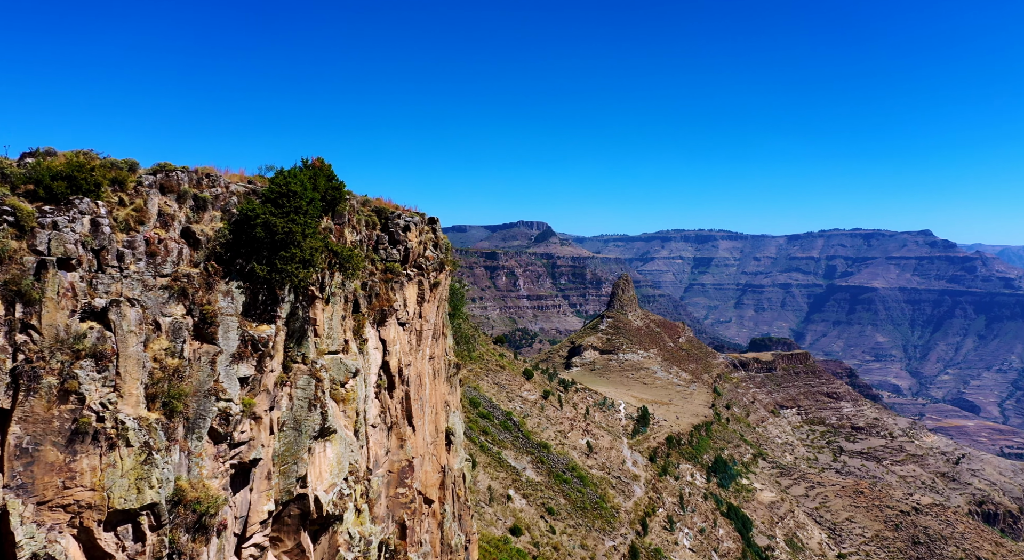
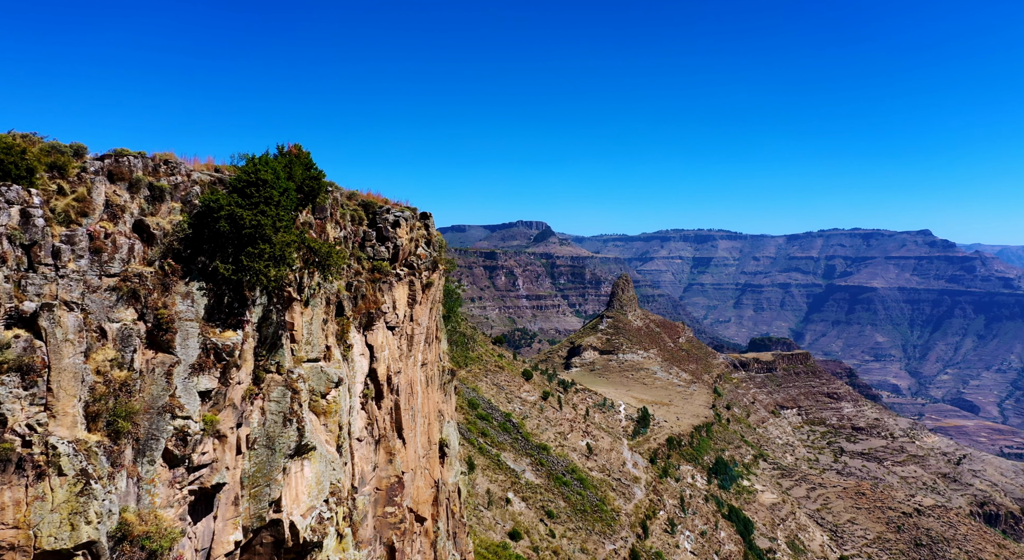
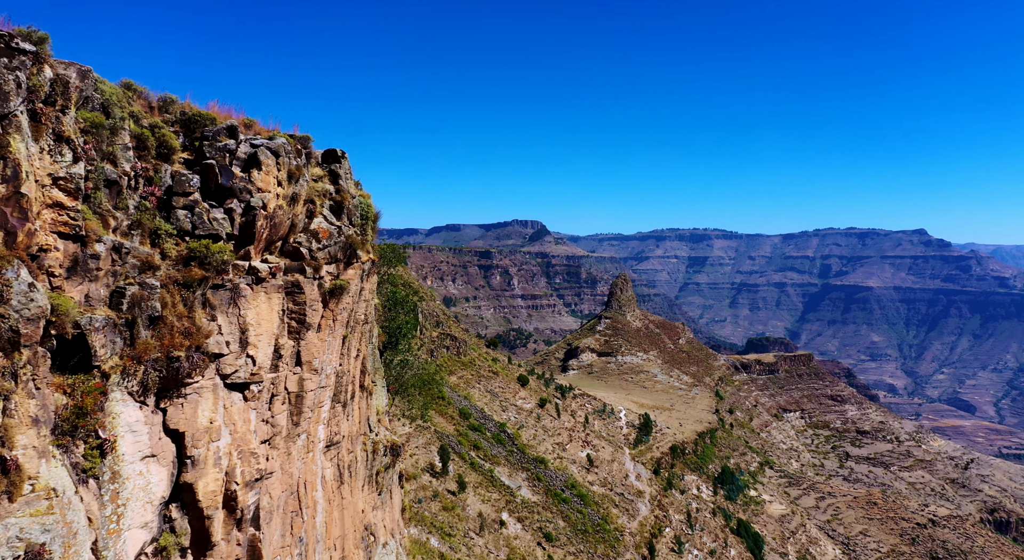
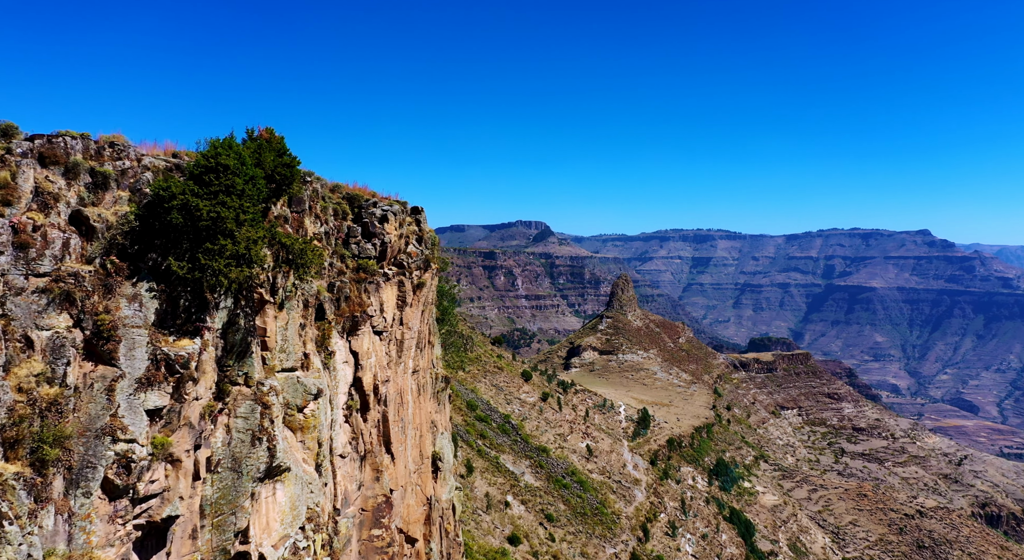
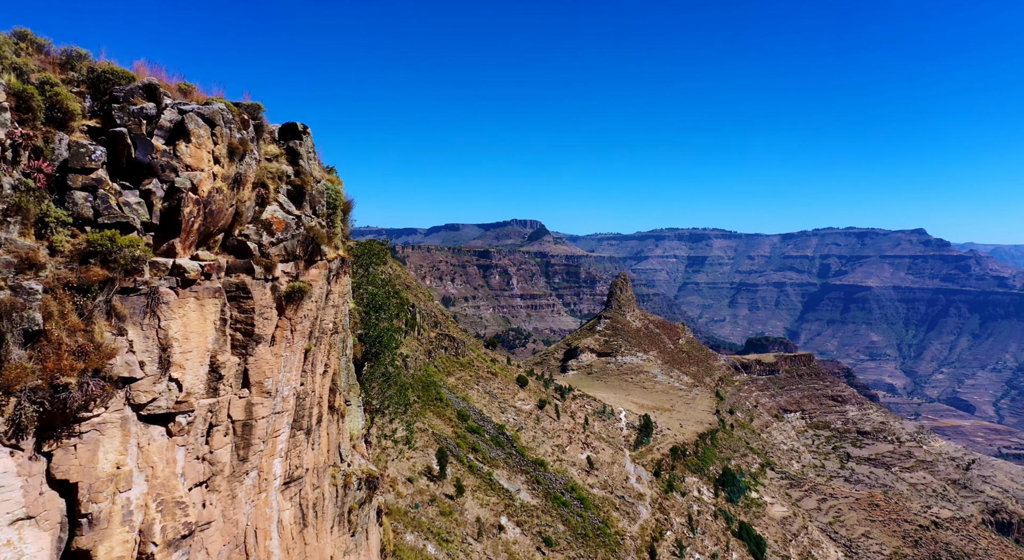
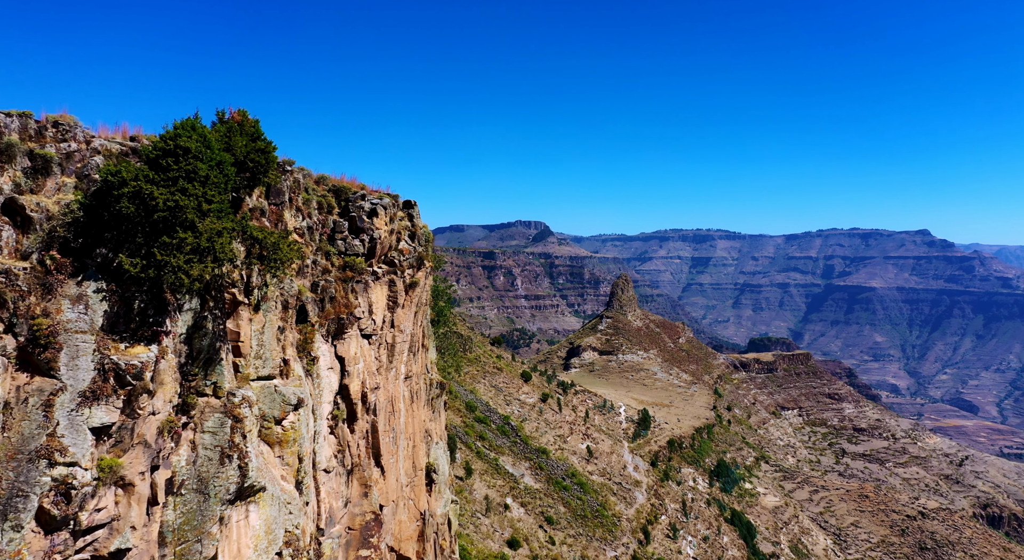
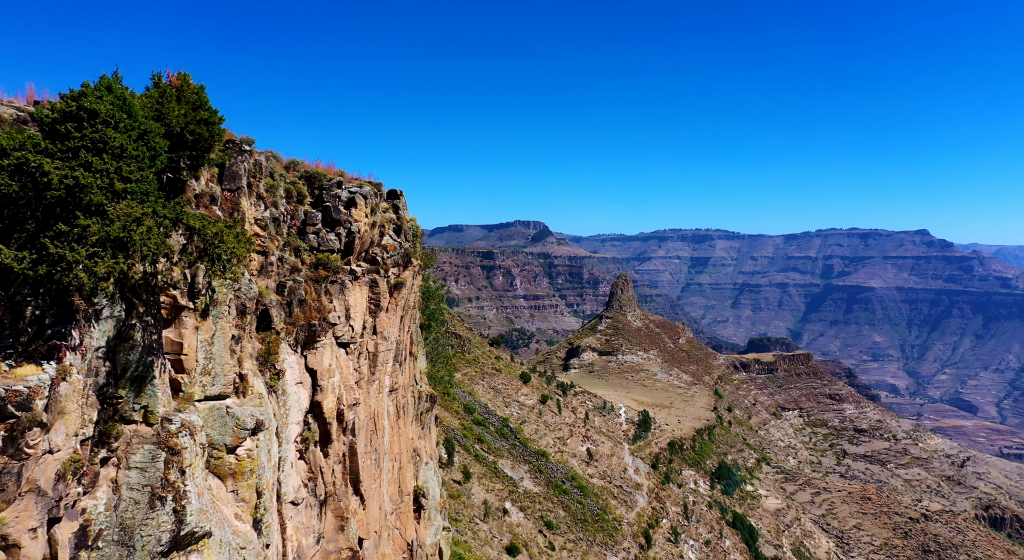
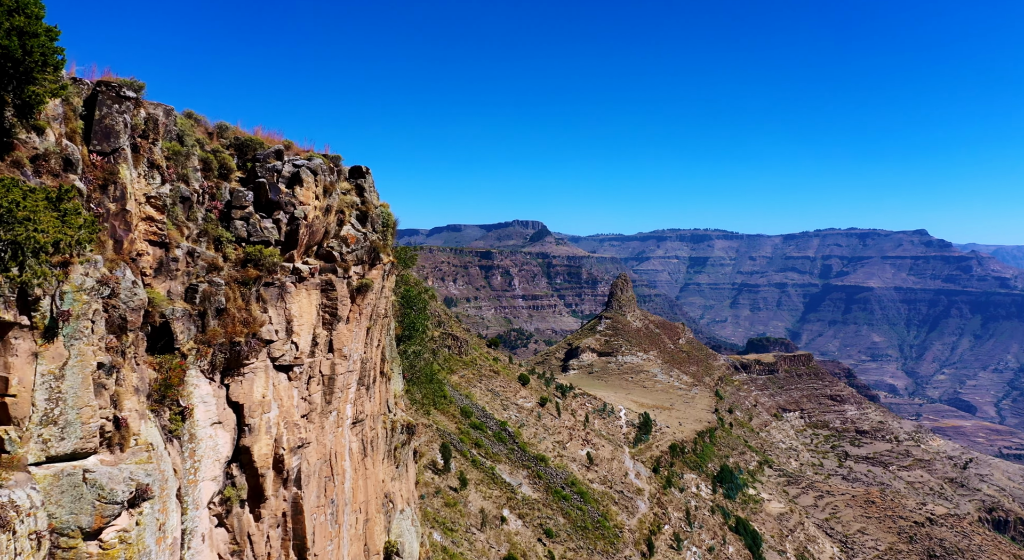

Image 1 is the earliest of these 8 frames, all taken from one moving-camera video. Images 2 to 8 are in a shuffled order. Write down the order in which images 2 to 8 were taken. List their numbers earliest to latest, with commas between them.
2, 4, 6, 7, 8, 3, 5
